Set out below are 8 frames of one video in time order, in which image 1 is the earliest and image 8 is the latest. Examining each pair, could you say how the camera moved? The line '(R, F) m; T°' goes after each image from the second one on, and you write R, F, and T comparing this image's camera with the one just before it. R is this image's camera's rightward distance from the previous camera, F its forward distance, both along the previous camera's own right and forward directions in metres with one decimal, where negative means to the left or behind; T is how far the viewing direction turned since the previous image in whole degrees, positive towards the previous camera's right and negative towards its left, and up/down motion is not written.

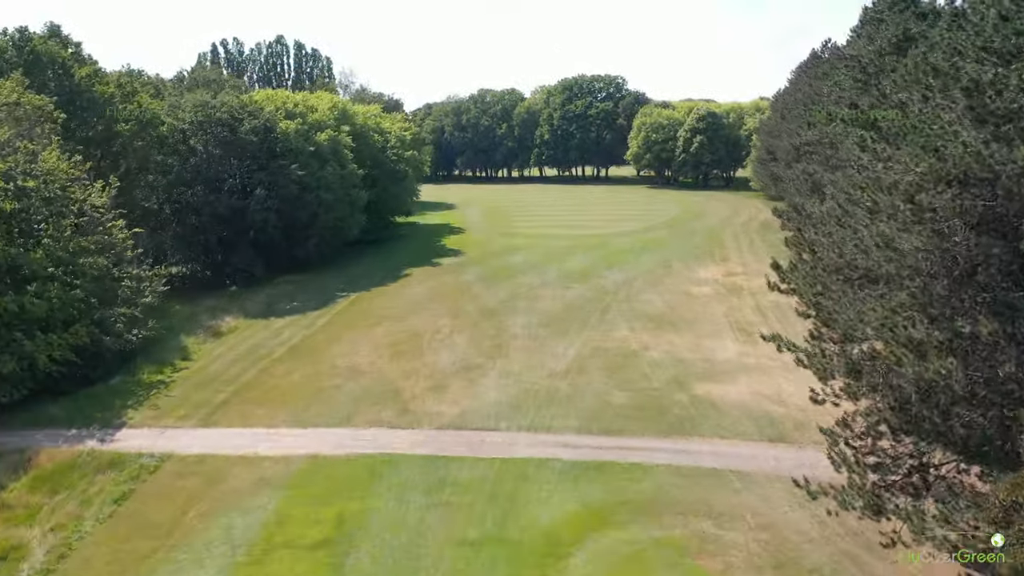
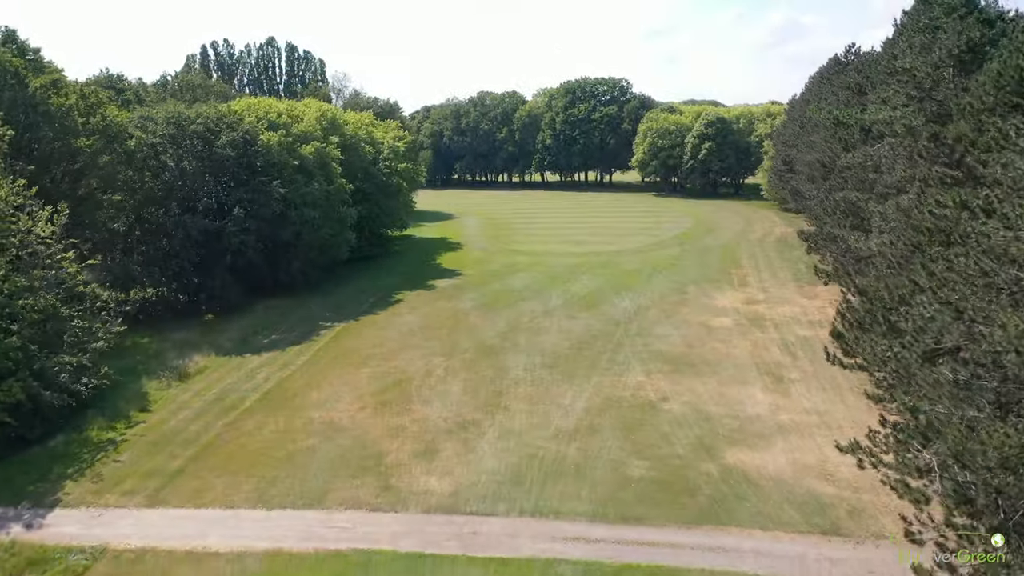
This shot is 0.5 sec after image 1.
(0.0, +3.0) m; 0°
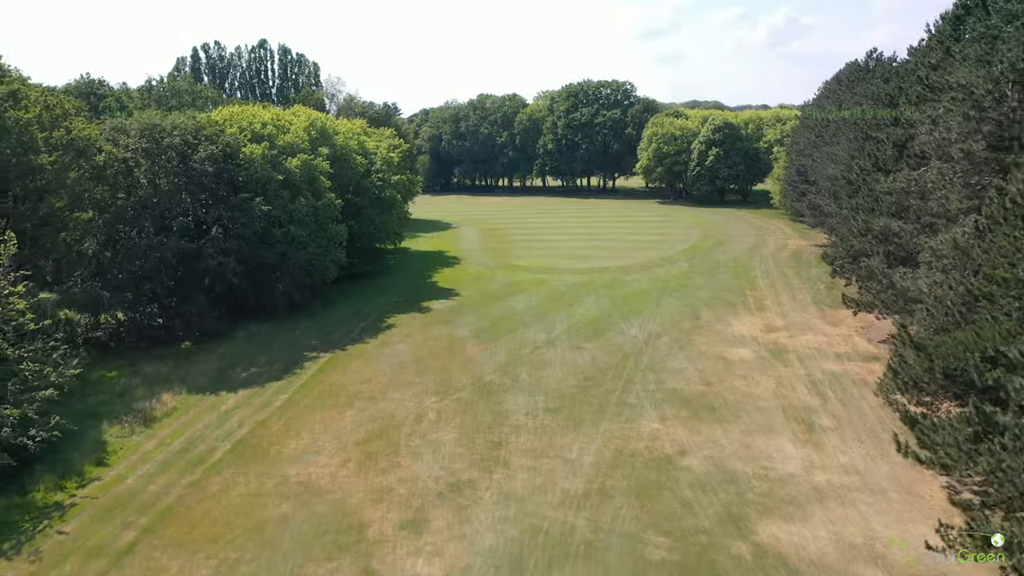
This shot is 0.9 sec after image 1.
(0.0, +2.5) m; 0°
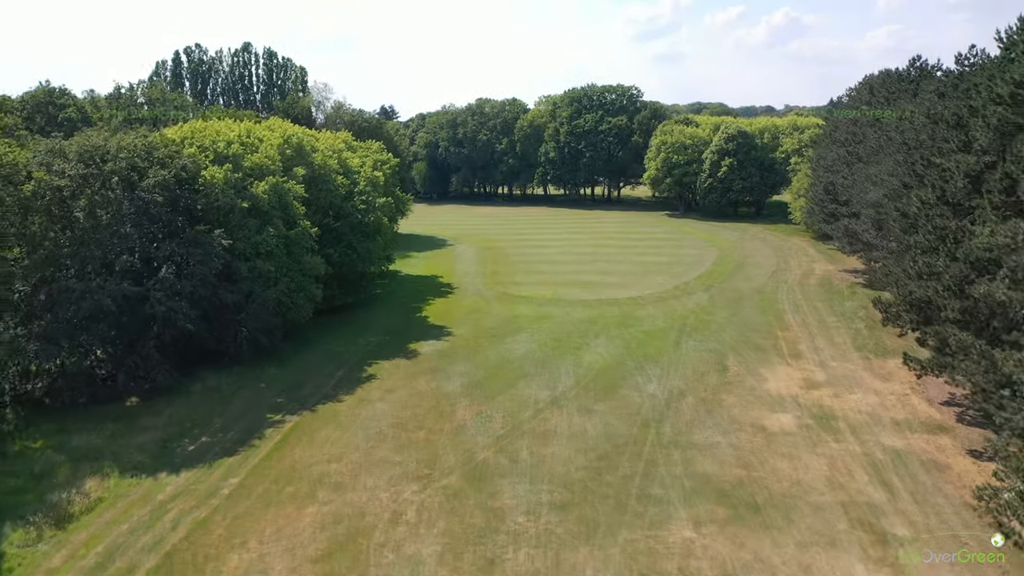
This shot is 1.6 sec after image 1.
(+0.1, +4.4) m; 0°
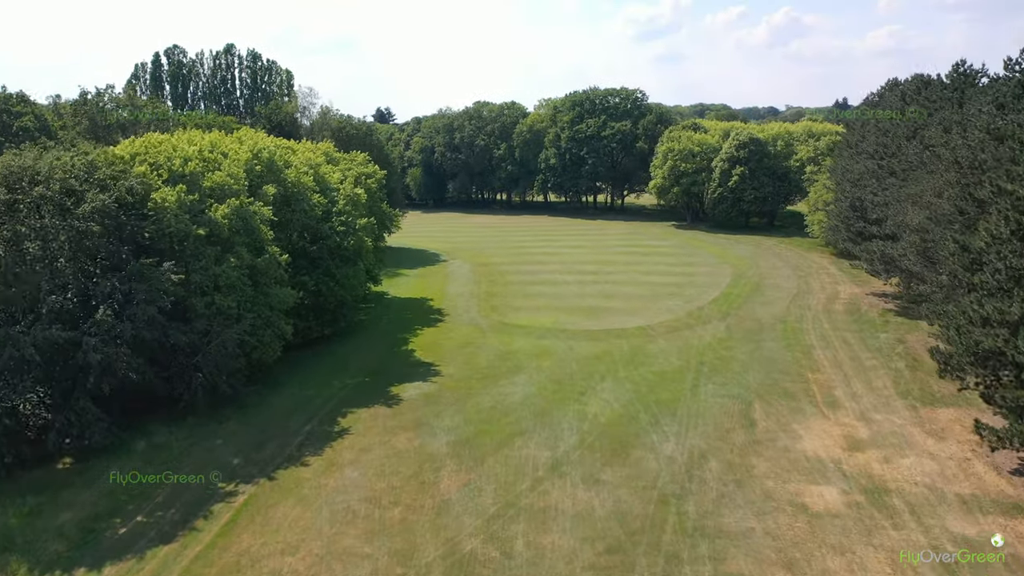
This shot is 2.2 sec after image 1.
(+0.2, +3.8) m; 0°
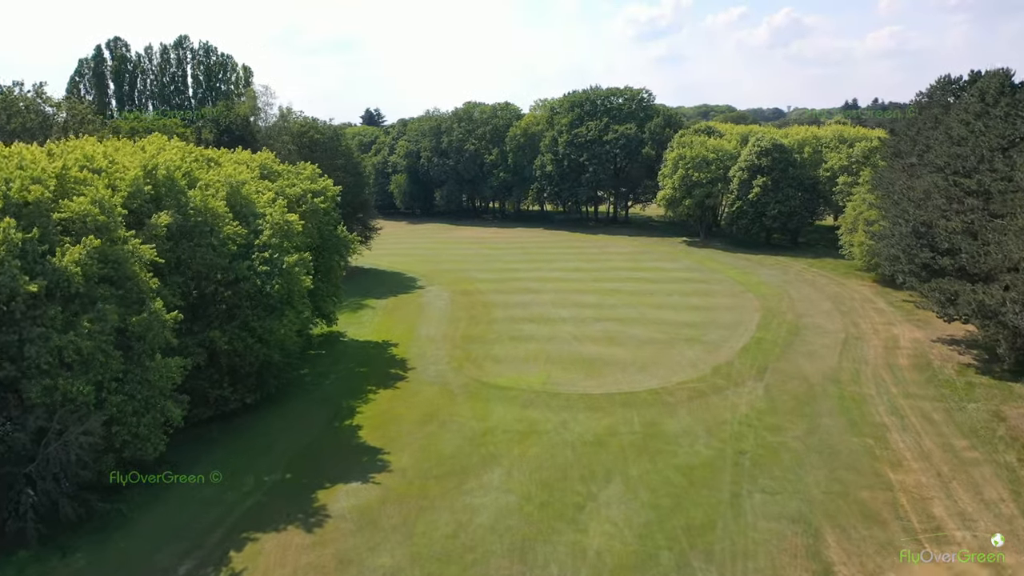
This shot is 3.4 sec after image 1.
(+0.8, +7.8) m; 0°
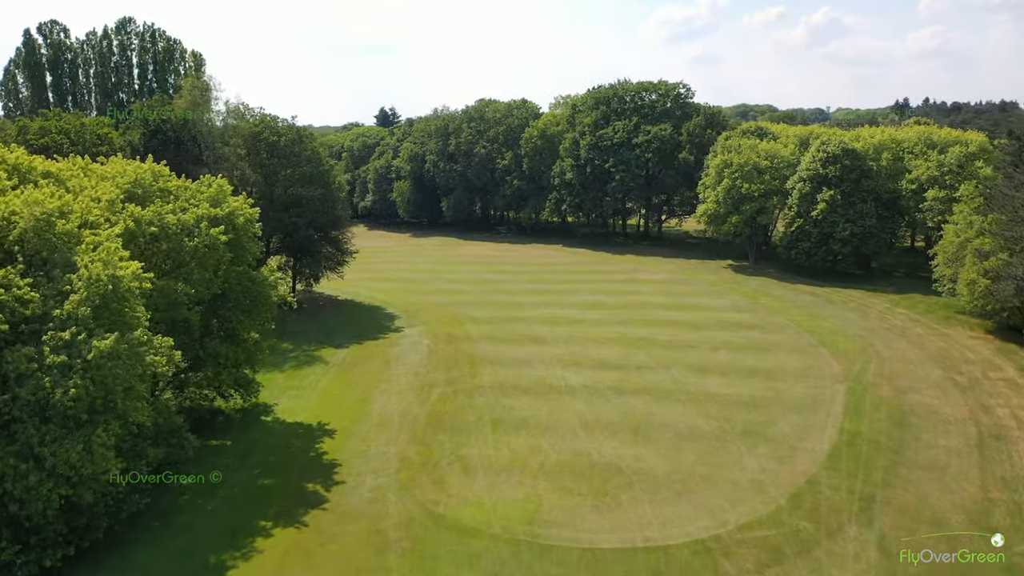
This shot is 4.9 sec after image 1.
(+1.4, +10.1) m; -2°
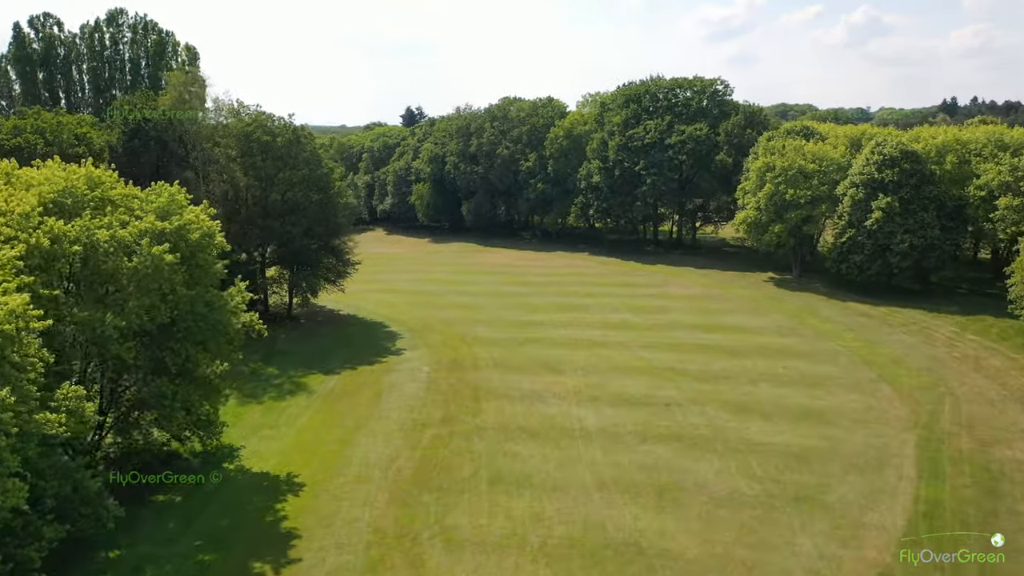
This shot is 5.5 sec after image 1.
(+0.8, +4.0) m; -2°
